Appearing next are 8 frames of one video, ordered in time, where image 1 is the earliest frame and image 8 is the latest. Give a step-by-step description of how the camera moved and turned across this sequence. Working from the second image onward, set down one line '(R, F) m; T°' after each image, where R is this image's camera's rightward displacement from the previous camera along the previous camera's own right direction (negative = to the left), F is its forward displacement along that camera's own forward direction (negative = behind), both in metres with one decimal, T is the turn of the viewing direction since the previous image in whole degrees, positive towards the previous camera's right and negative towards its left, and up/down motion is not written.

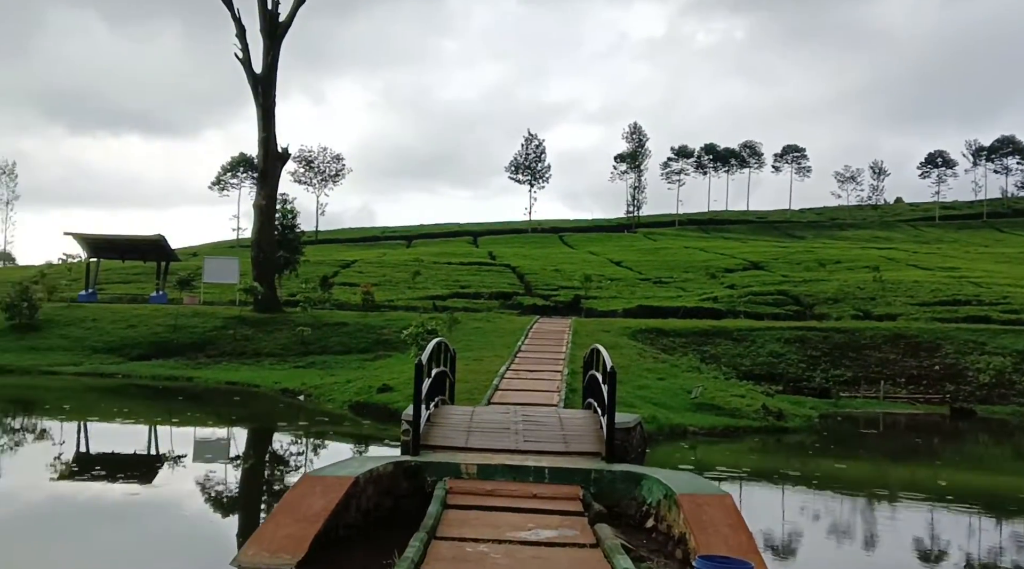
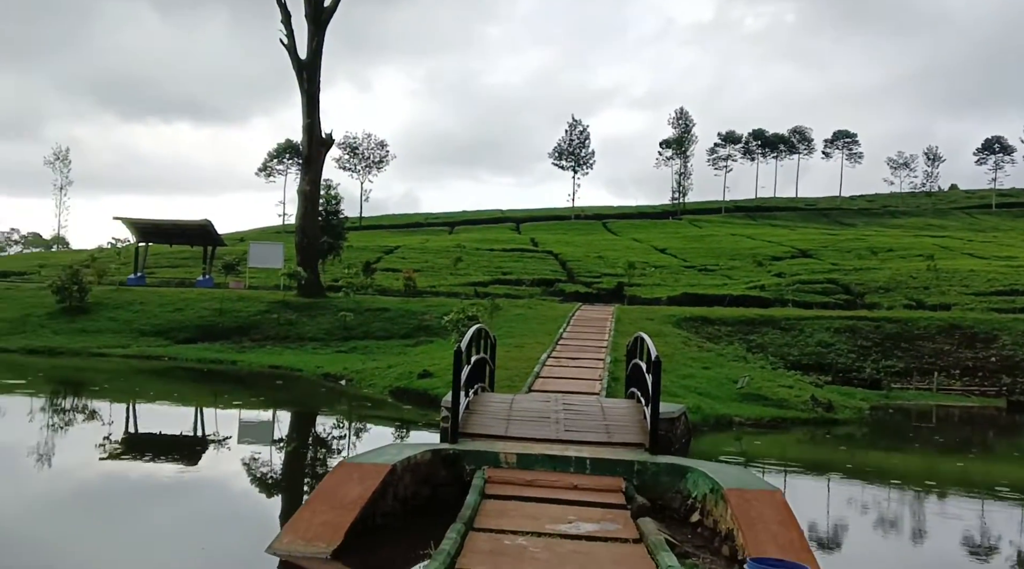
(0.0, +0.2) m; -3°
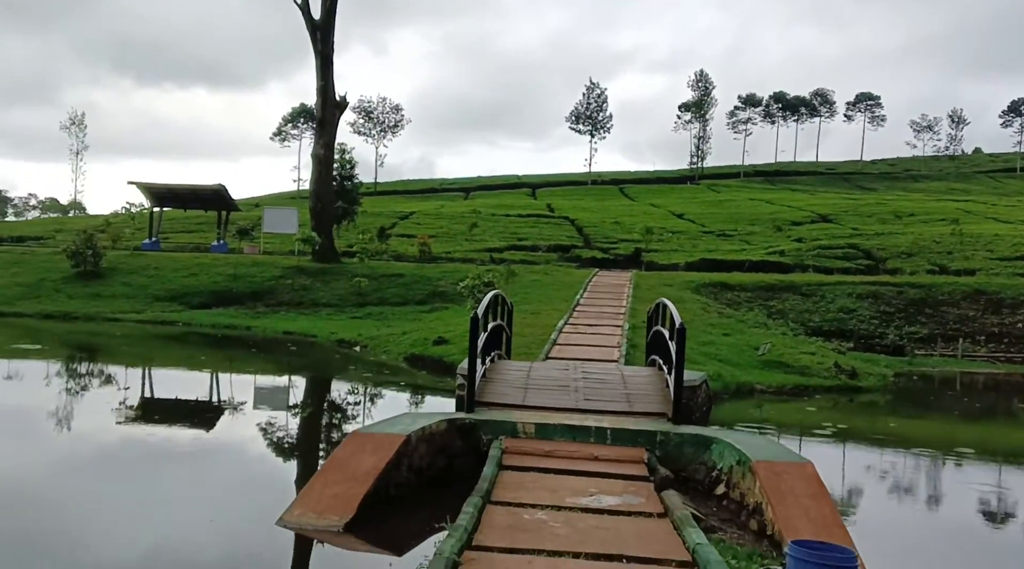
(0.0, +0.2) m; -1°
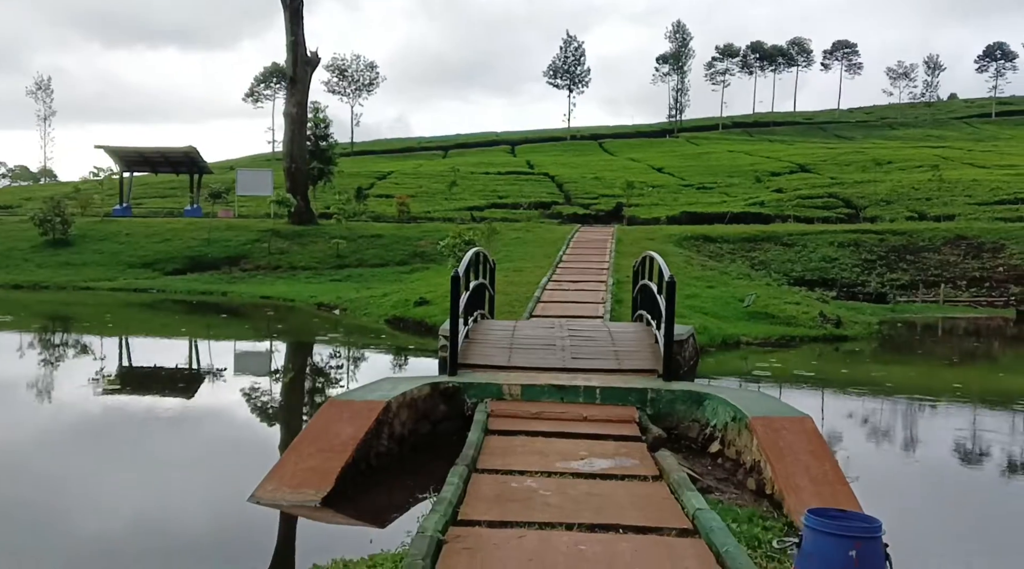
(0.0, +0.3) m; +1°
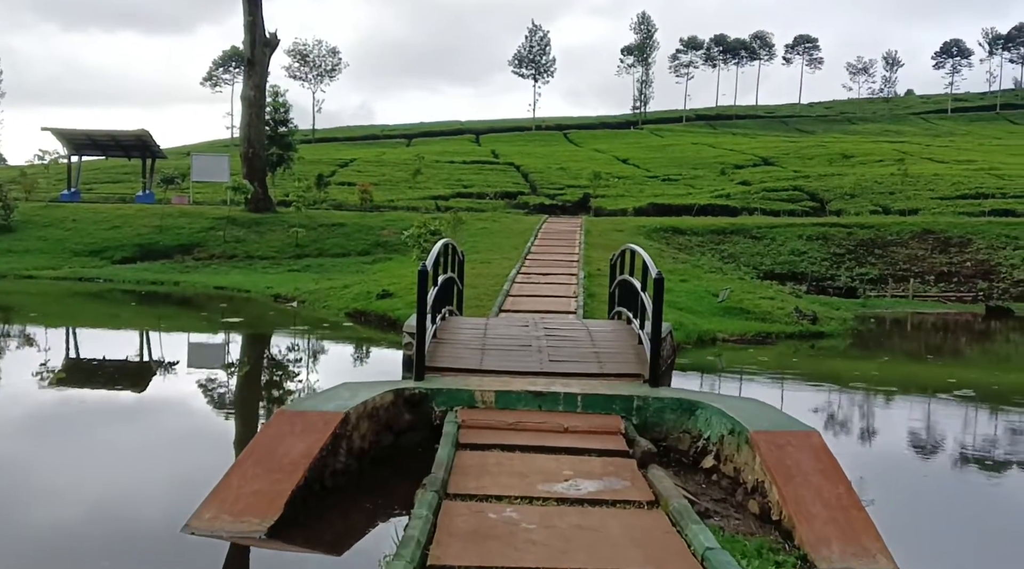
(-0.1, +0.5) m; +3°
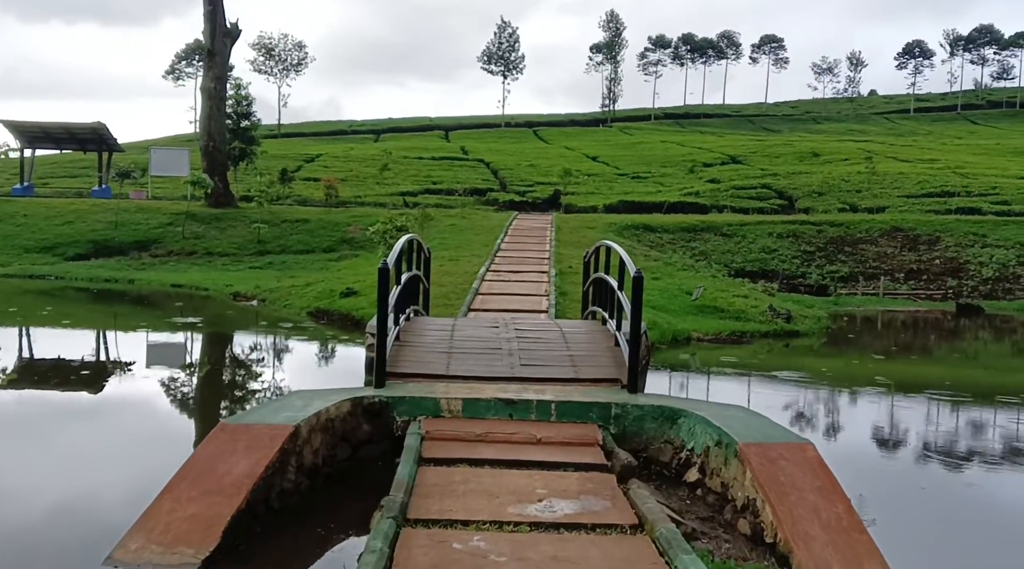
(0.0, +0.4) m; +2°
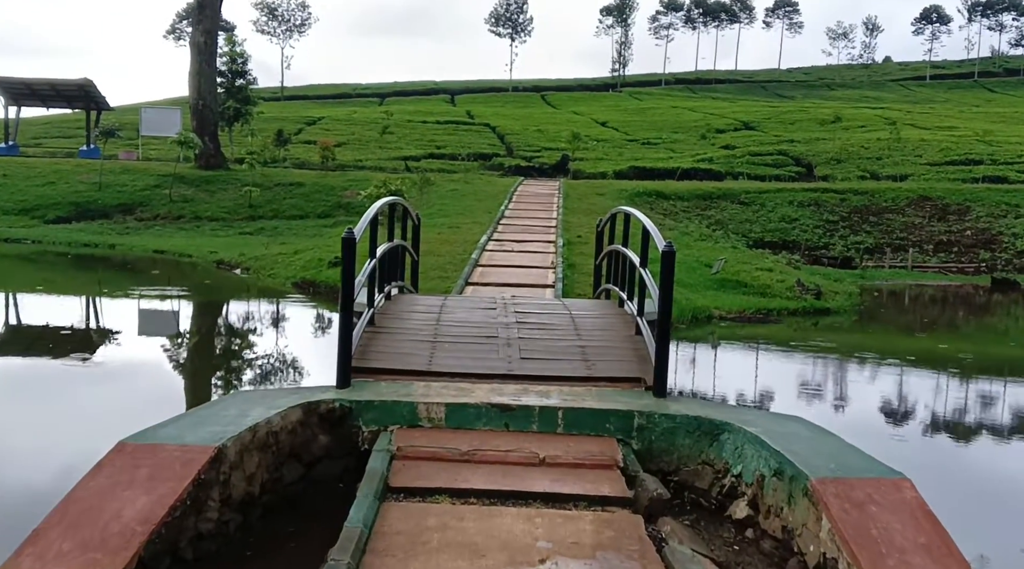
(0.0, +1.0) m; 0°
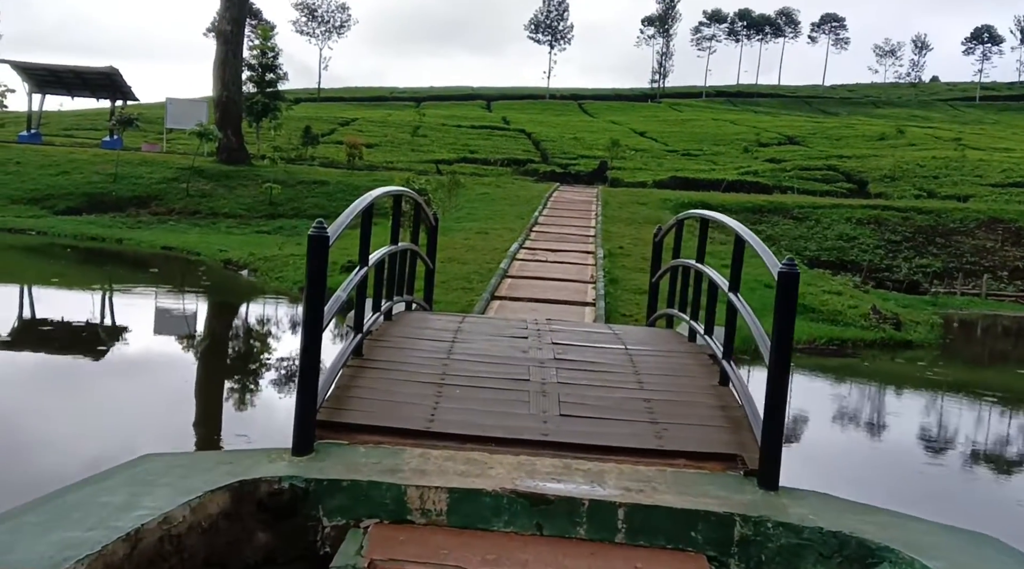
(0.0, +1.3) m; -2°
